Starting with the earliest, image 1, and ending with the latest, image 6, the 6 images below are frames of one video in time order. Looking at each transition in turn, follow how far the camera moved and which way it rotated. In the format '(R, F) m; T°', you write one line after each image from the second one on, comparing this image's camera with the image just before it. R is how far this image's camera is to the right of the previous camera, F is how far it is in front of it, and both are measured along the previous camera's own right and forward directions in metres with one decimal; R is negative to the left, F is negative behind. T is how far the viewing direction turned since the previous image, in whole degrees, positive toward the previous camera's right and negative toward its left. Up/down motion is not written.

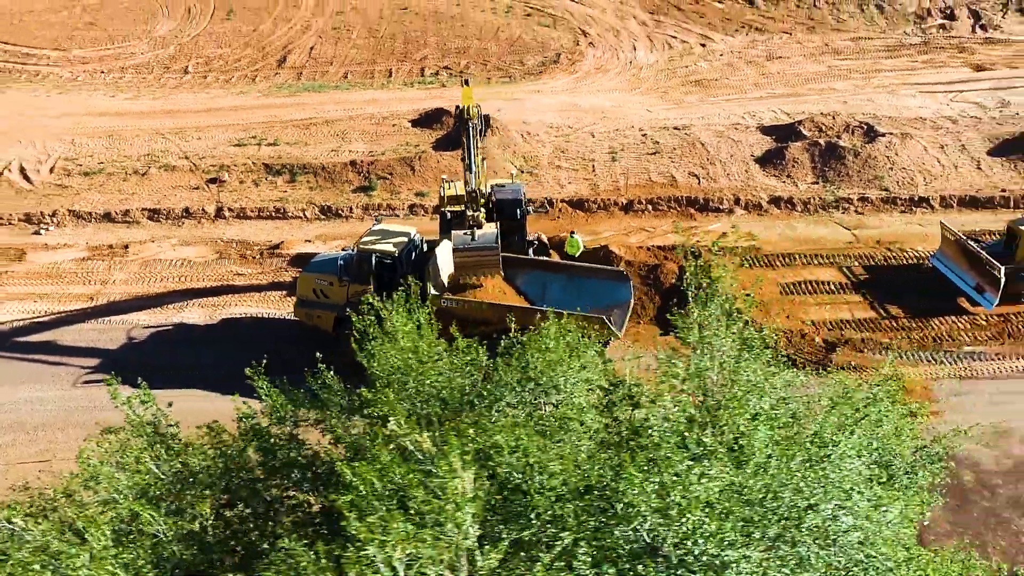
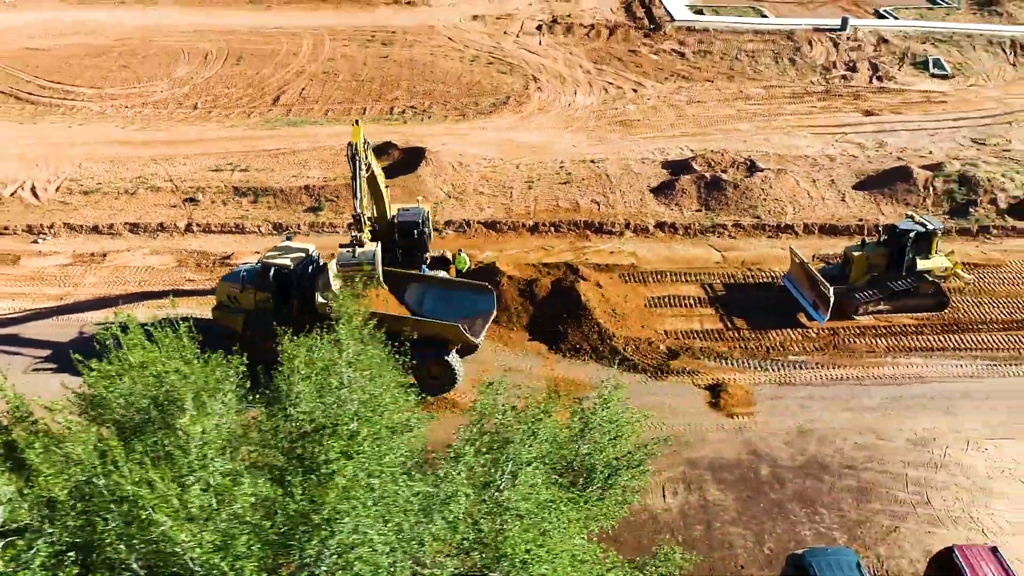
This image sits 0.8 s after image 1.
(+3.1, -0.9) m; -3°
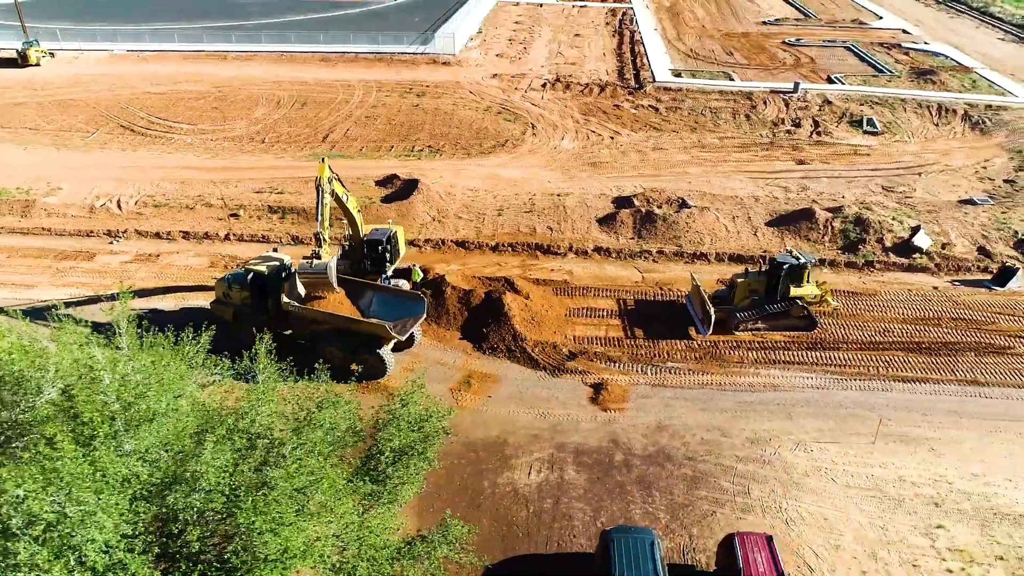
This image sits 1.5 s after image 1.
(+2.8, -1.6) m; -4°
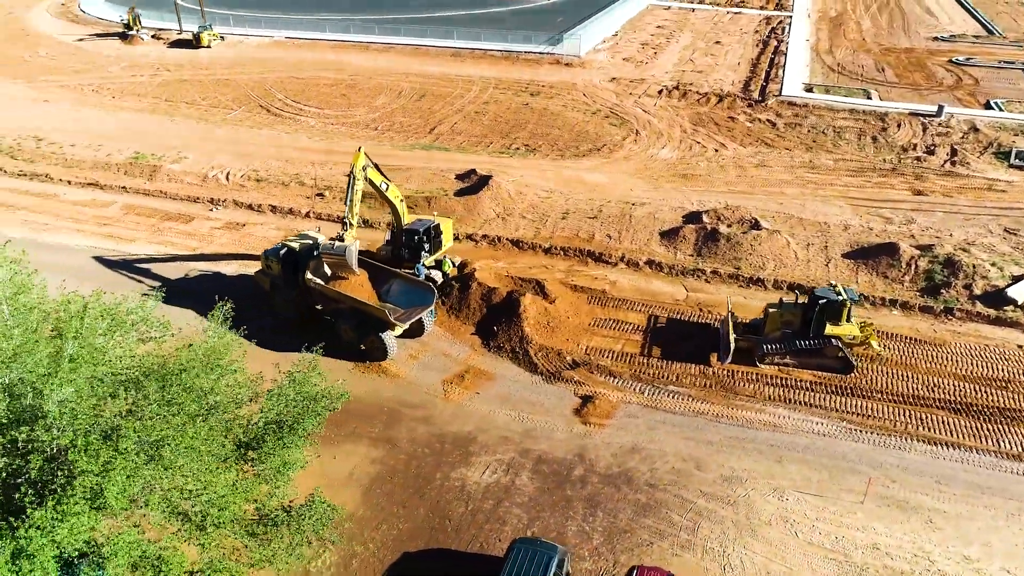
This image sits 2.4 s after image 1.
(+2.4, +0.2) m; -12°
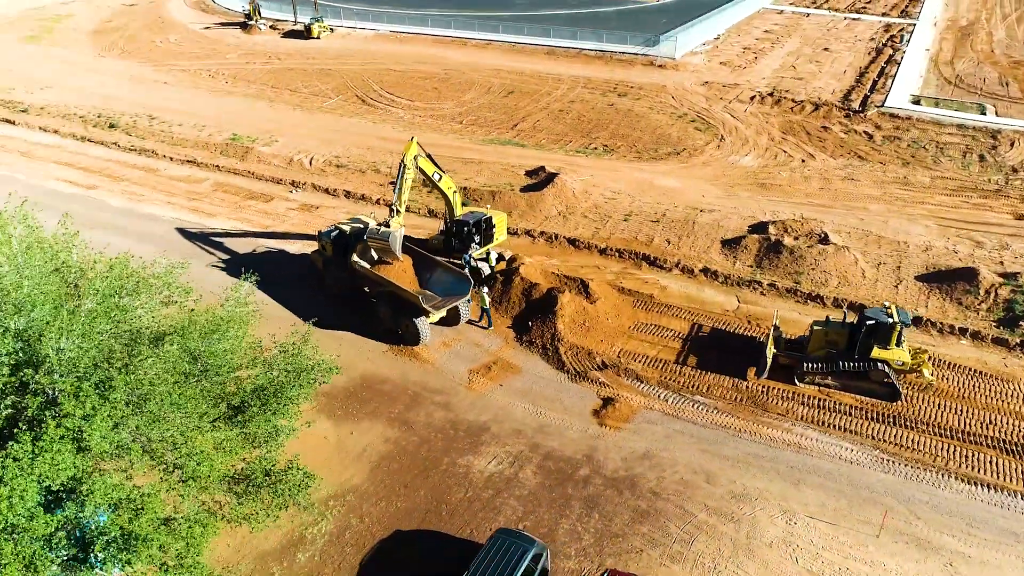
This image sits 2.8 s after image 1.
(+1.1, 0.0) m; -8°
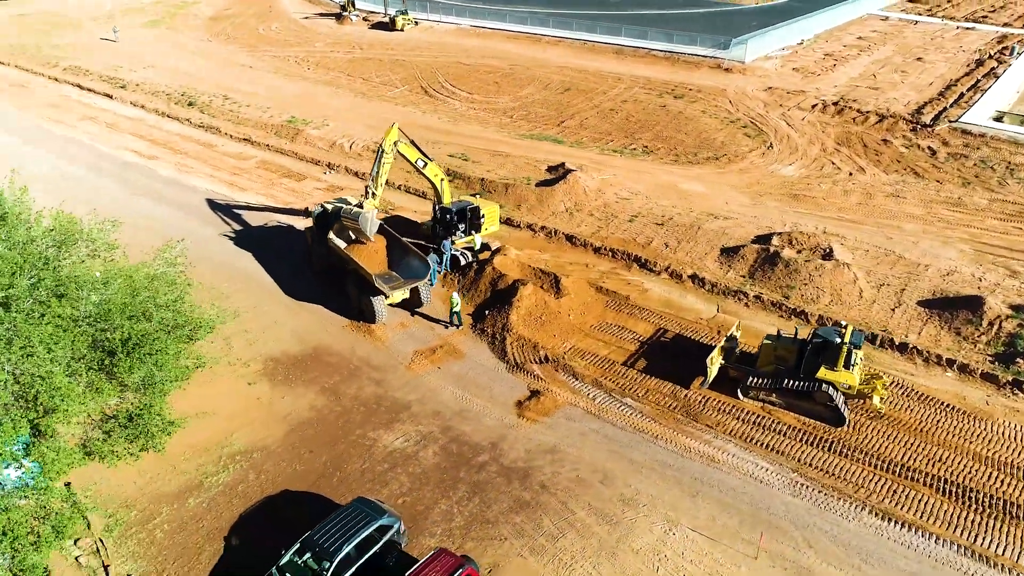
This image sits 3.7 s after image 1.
(+2.6, +0.1) m; -9°
